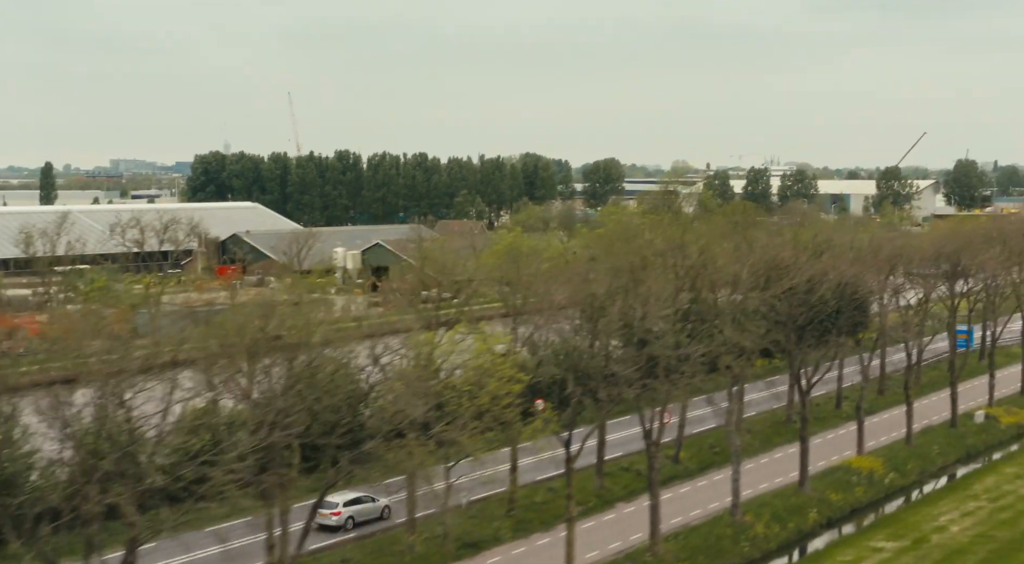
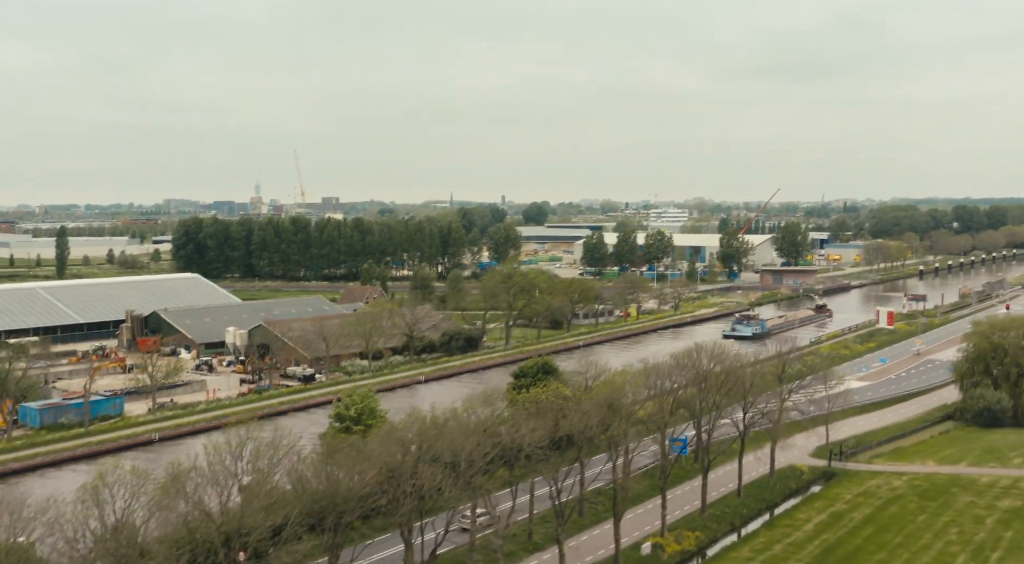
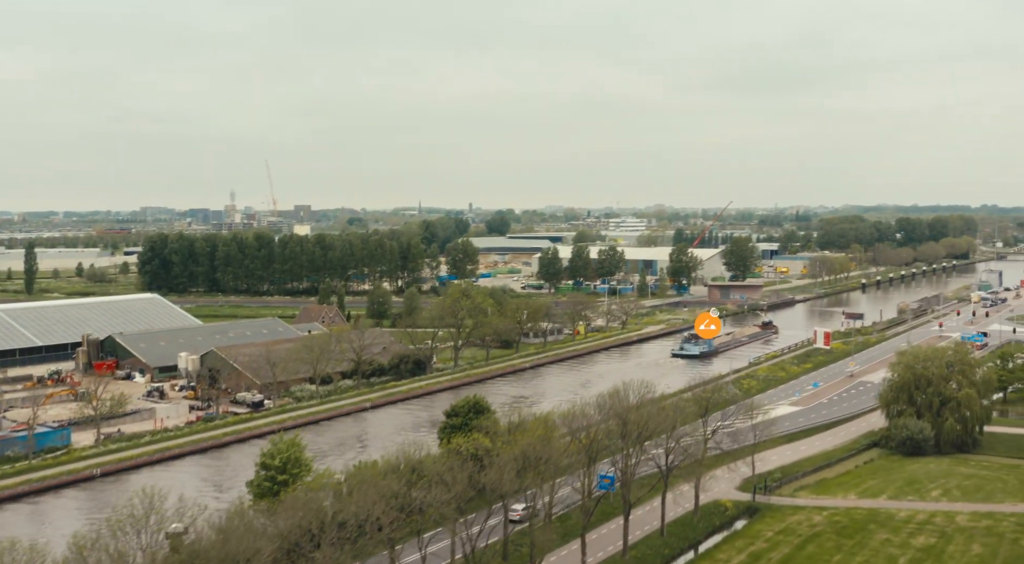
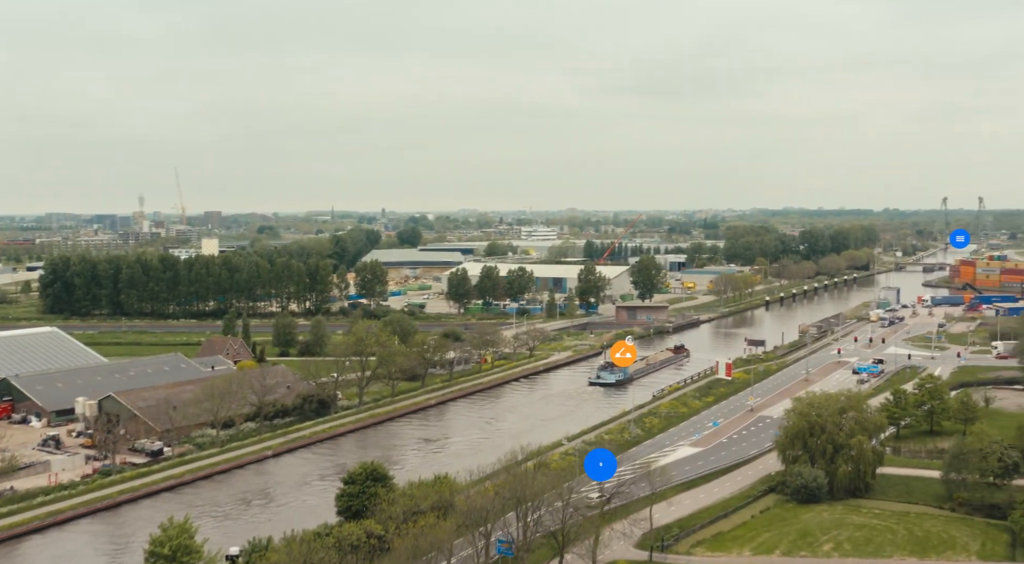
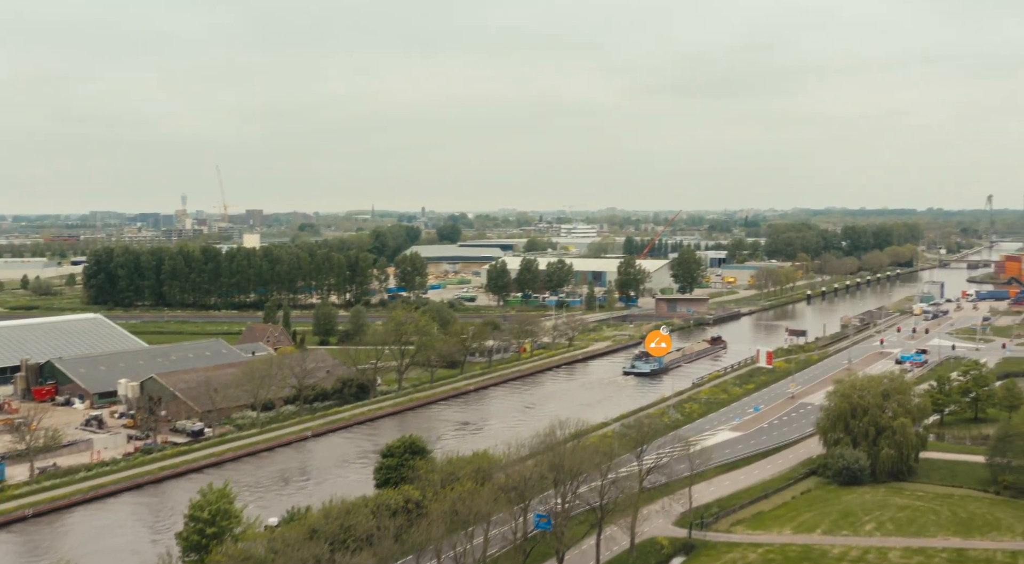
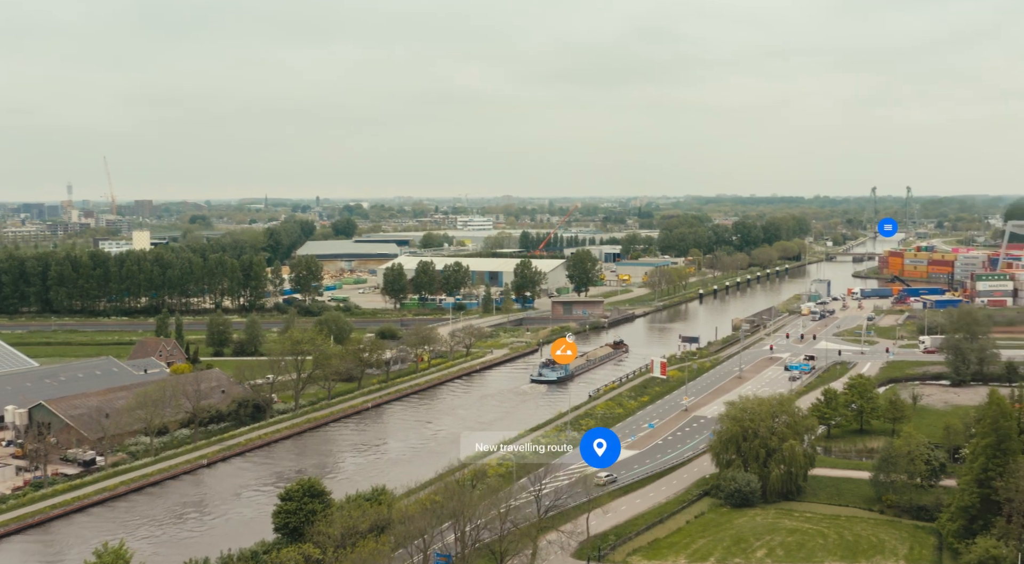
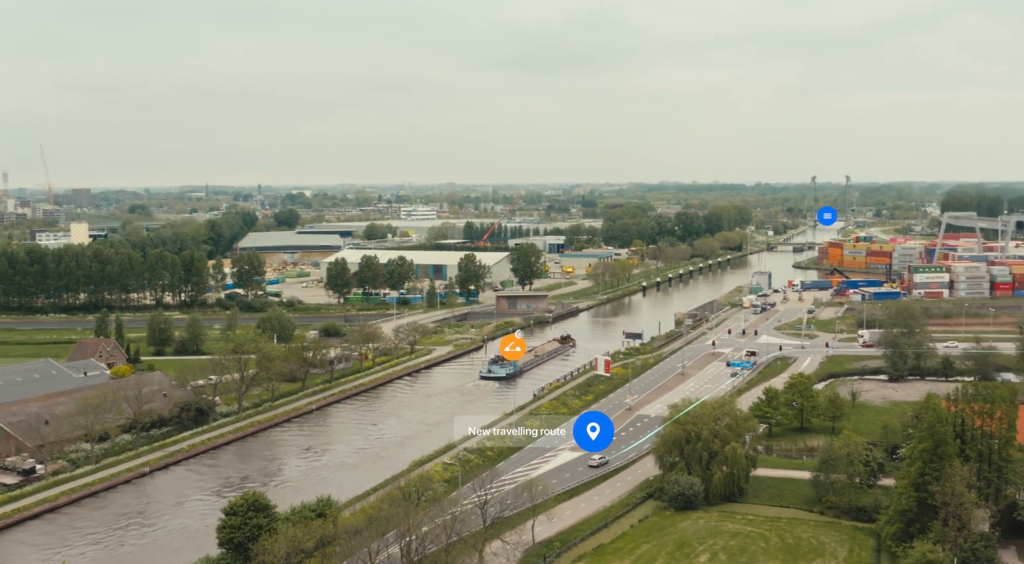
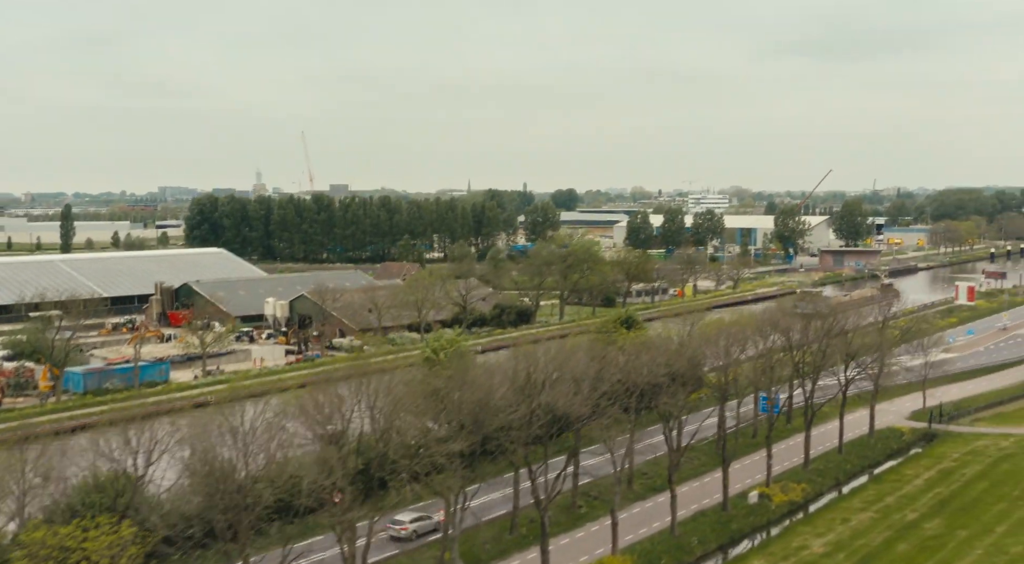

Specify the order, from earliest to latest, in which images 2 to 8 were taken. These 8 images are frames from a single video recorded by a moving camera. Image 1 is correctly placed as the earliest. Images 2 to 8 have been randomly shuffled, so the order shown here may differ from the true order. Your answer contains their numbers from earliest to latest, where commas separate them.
8, 2, 3, 5, 4, 6, 7
